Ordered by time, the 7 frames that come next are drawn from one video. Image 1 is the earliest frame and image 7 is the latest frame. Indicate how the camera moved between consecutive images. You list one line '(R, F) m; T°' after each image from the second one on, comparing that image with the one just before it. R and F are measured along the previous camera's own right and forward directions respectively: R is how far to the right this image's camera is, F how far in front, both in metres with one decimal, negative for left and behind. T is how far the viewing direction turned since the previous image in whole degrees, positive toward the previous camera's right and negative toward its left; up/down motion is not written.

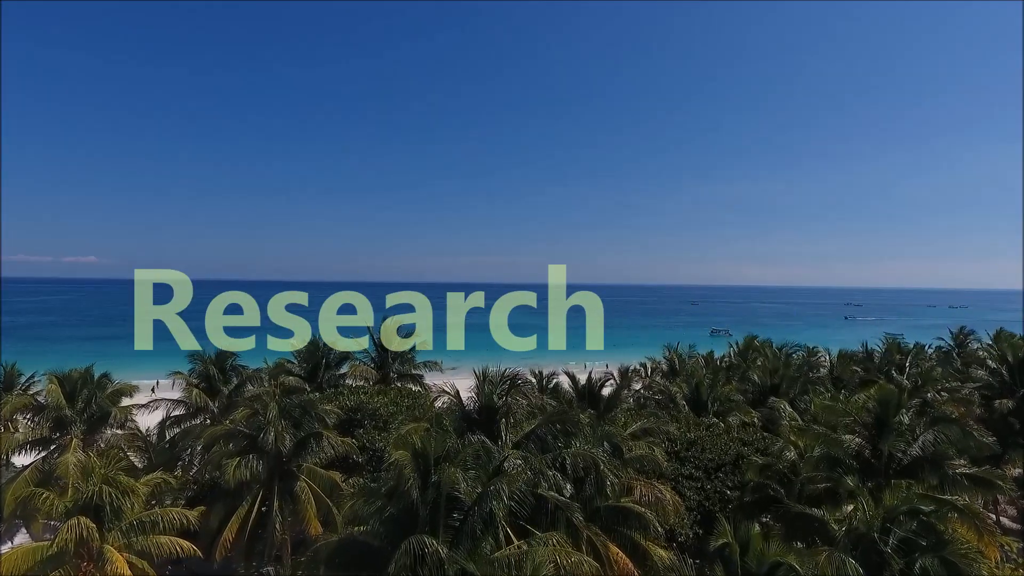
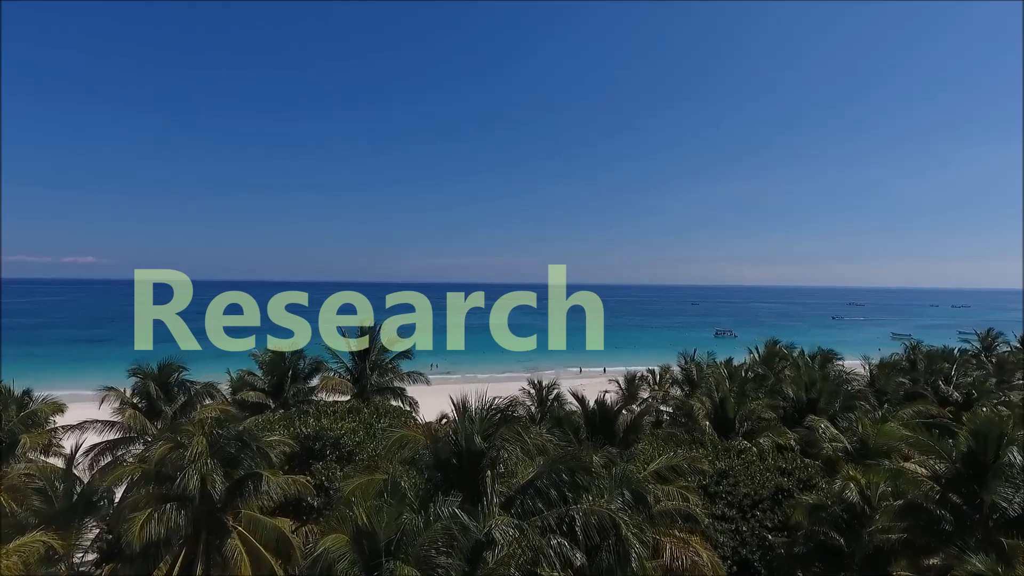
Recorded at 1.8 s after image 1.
(+0.1, +2.4) m; 0°
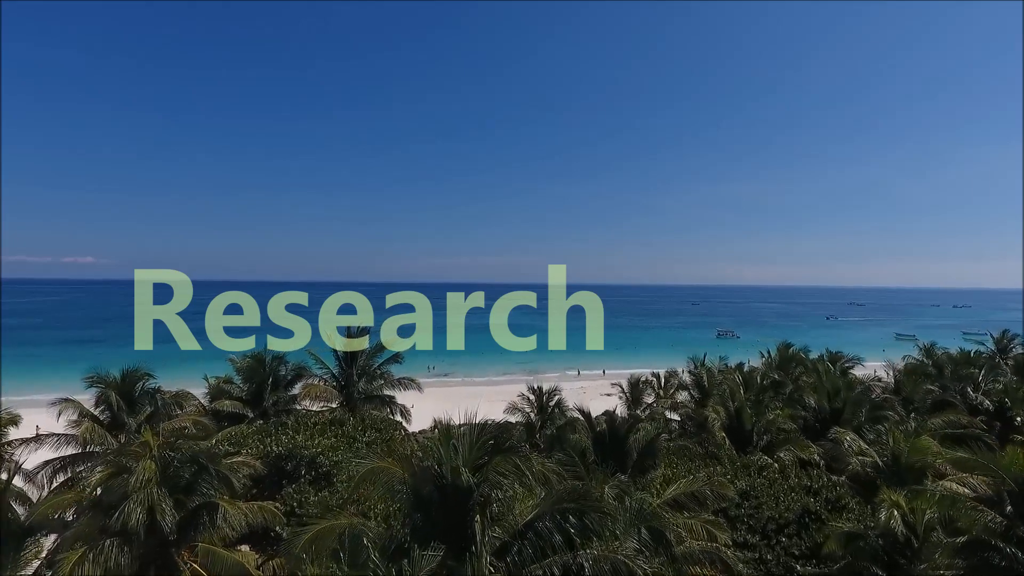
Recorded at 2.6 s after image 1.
(+0.1, +1.2) m; 0°
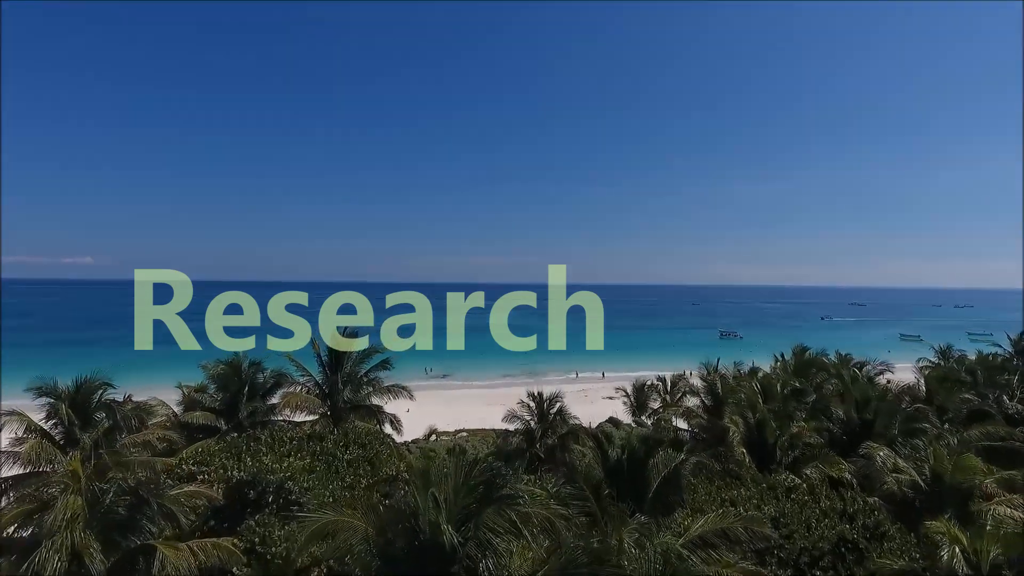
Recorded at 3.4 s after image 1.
(0.0, +1.2) m; 0°
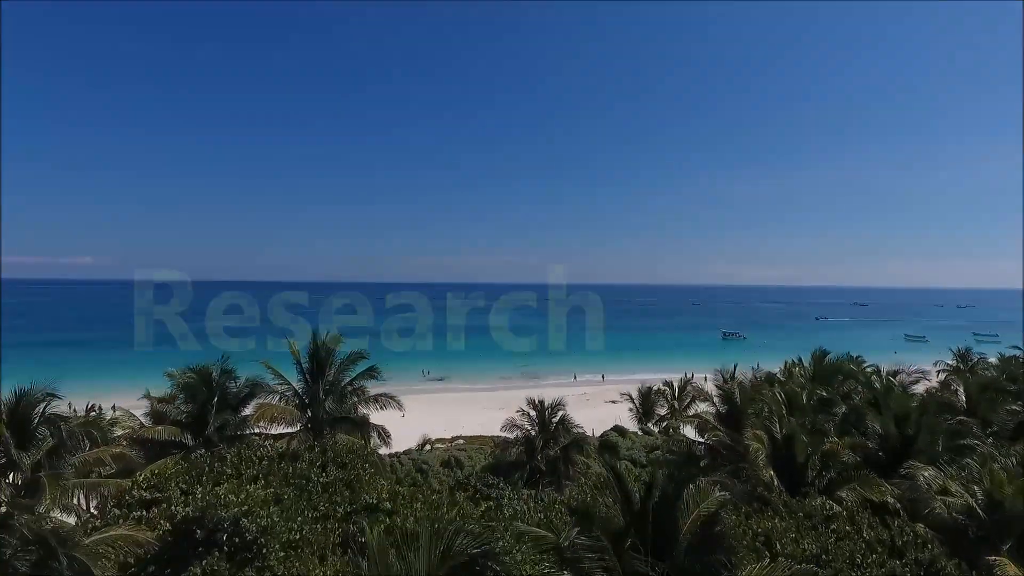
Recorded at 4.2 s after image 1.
(0.0, +1.3) m; 0°
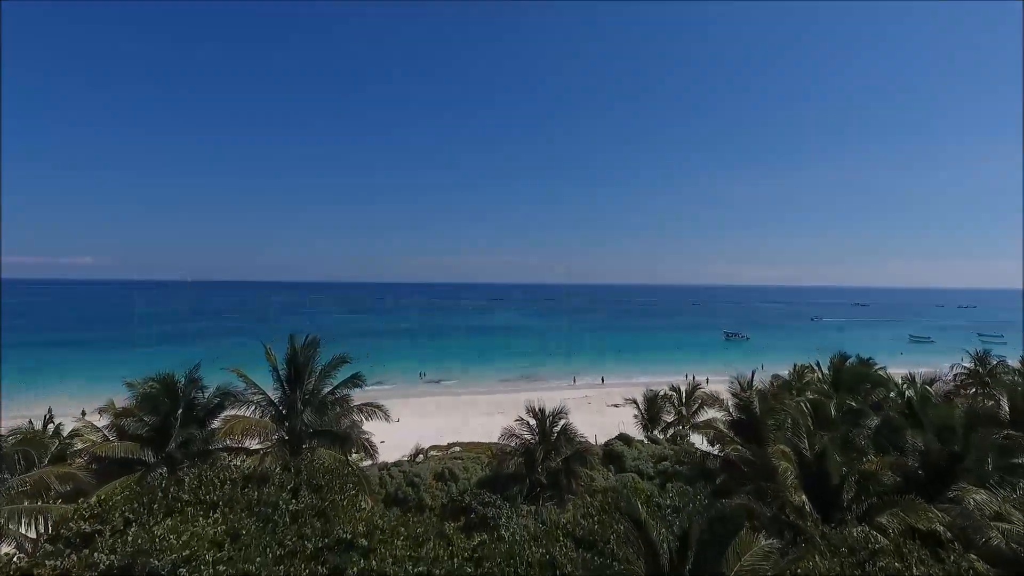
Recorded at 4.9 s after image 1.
(+0.1, +1.2) m; 0°
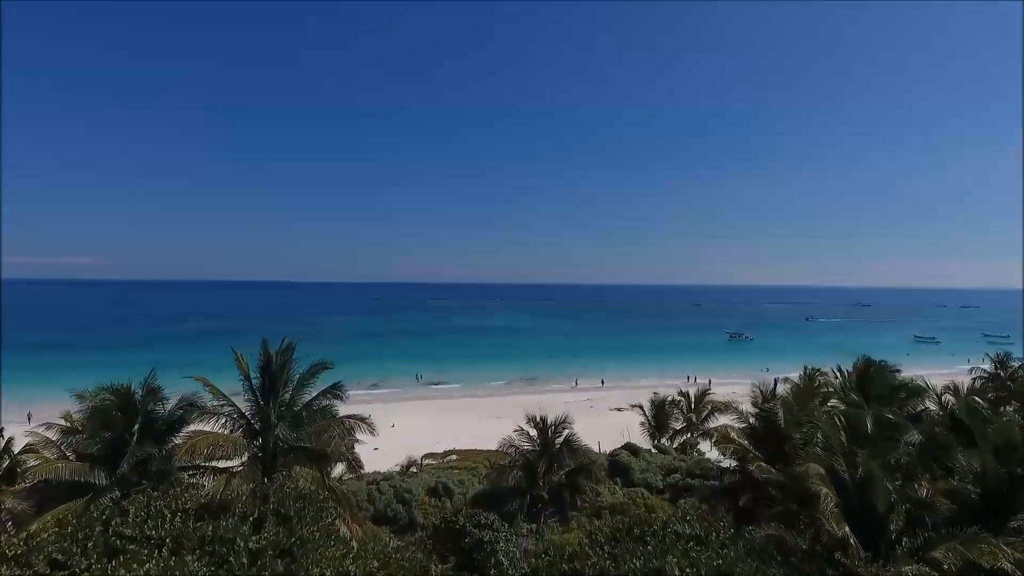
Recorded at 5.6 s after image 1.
(0.0, +1.2) m; 0°
